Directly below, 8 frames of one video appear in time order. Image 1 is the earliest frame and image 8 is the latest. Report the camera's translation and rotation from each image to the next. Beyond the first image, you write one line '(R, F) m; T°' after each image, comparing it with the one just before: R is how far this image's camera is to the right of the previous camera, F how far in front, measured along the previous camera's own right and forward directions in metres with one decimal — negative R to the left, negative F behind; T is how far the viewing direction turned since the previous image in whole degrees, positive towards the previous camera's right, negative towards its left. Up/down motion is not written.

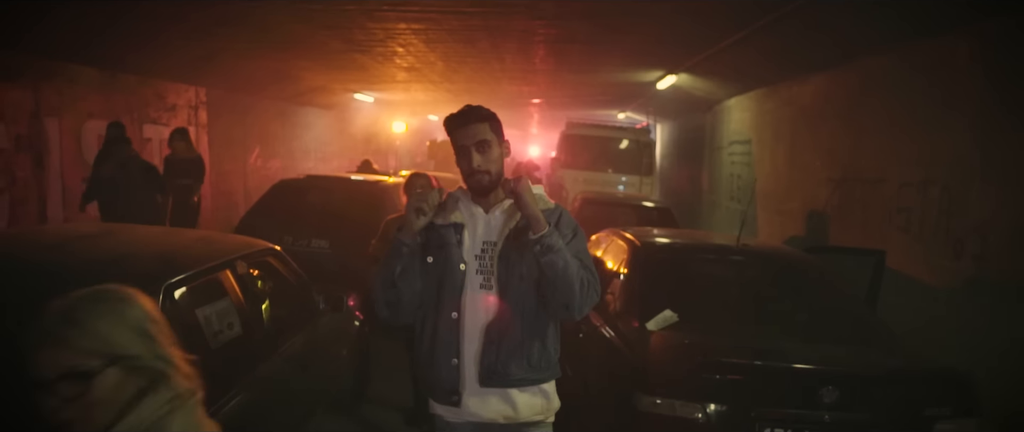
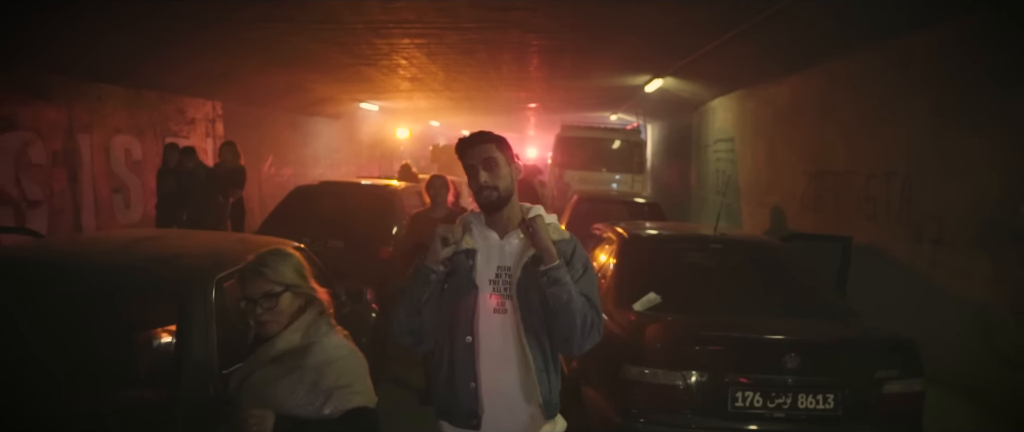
(+0.1, -0.7) m; -1°
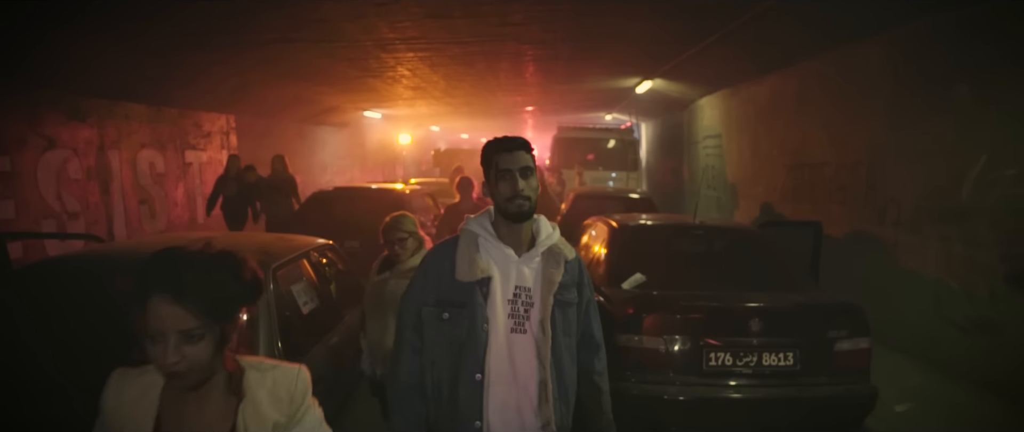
(0.0, -0.7) m; 0°
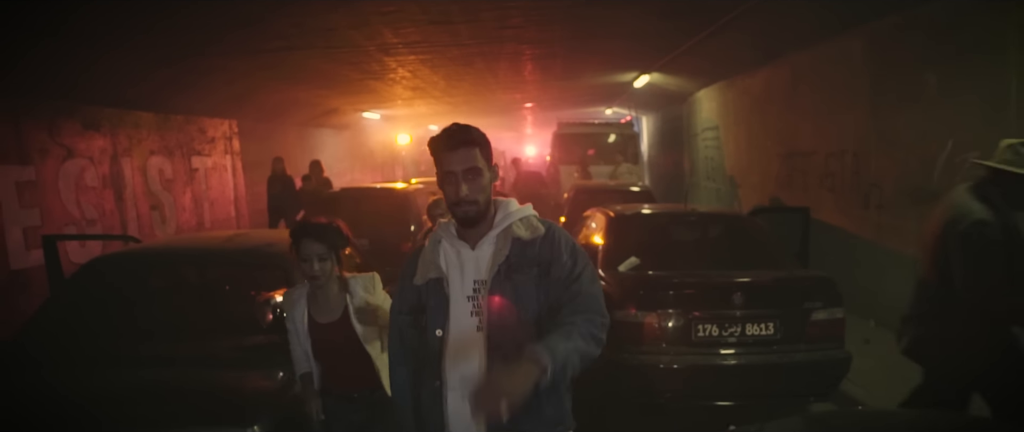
(0.0, -0.4) m; 0°
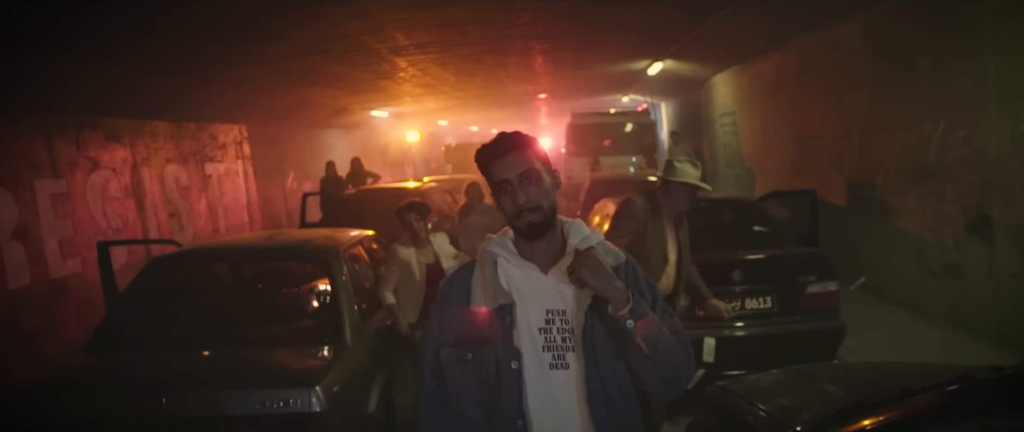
(-0.1, -0.3) m; 0°
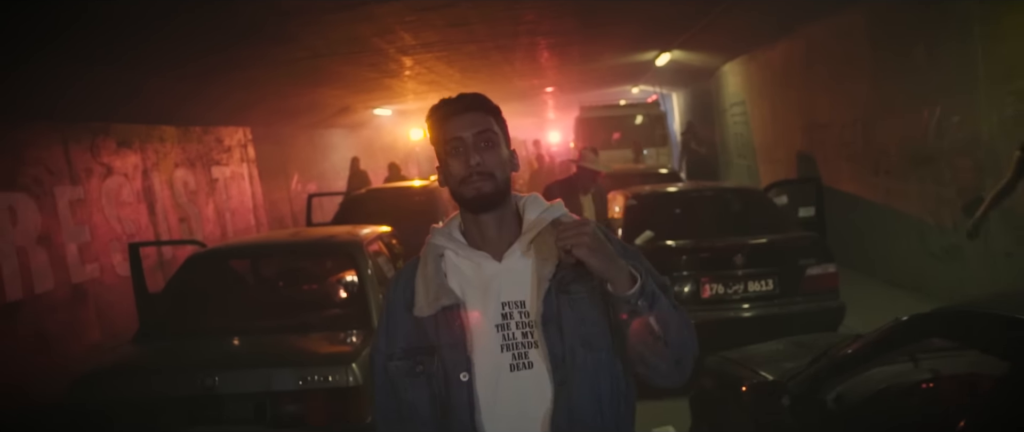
(-0.1, -0.2) m; 0°
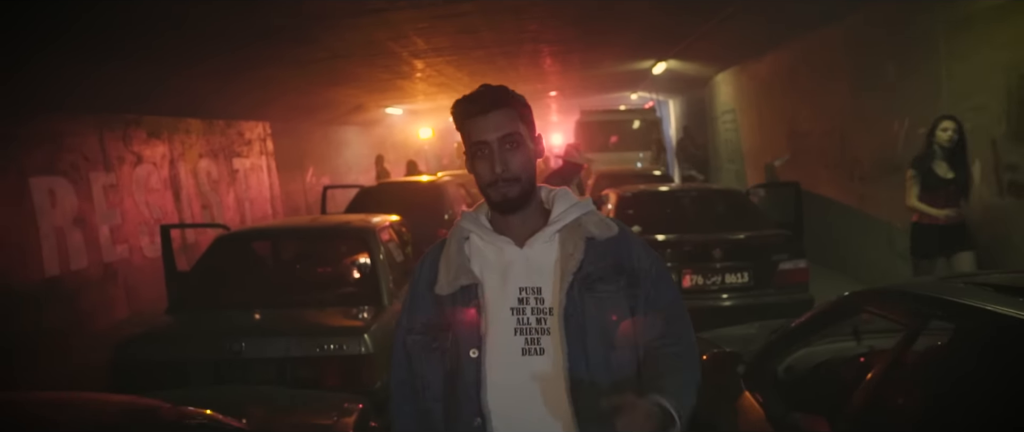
(+0.1, -0.5) m; -1°
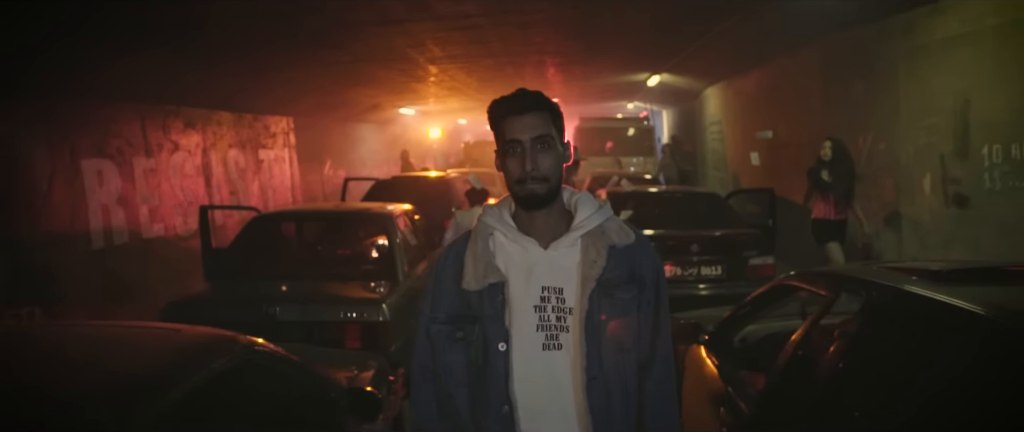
(+0.1, -0.7) m; -1°
